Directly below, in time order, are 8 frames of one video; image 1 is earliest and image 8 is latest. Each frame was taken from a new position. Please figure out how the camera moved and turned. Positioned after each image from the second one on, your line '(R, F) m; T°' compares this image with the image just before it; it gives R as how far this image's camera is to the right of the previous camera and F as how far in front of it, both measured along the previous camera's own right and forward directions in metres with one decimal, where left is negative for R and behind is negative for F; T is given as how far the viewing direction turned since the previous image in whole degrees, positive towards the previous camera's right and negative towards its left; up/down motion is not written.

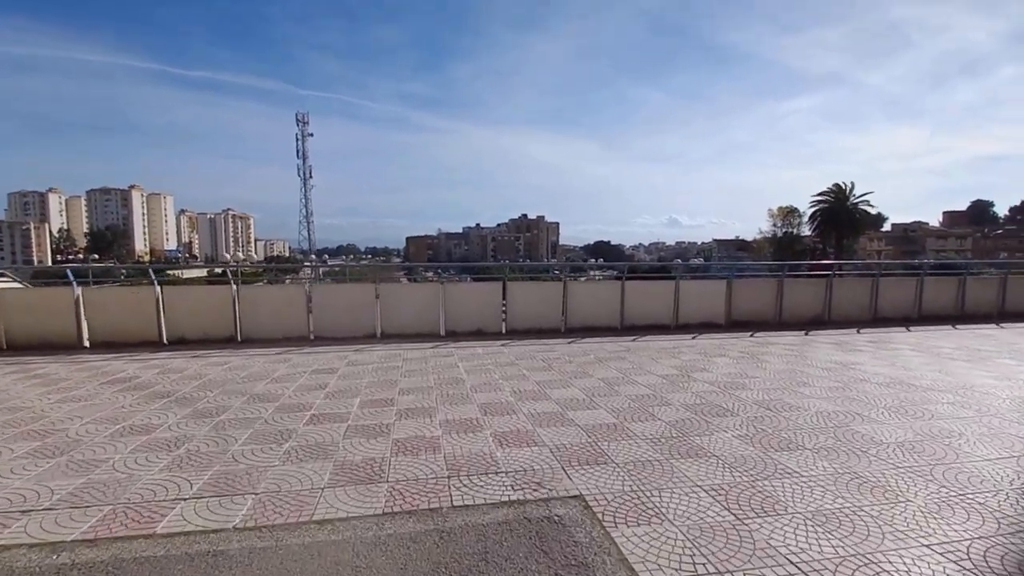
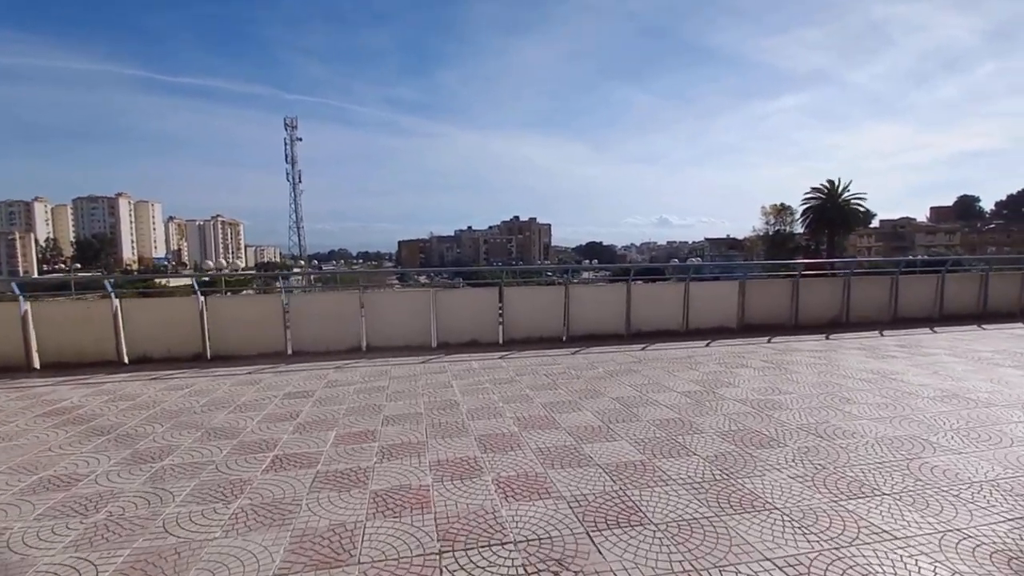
(-0.1, +0.7) m; +1°
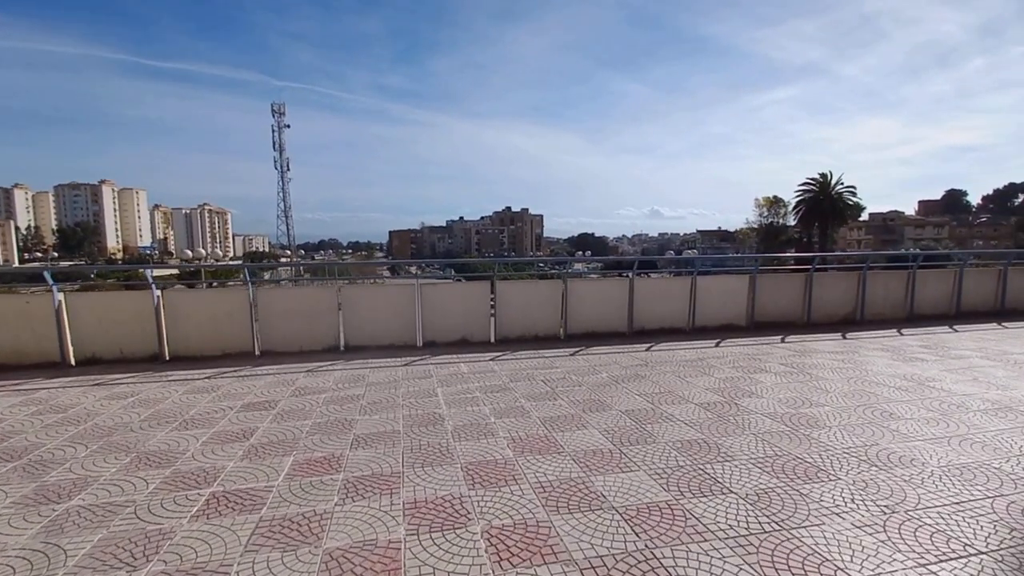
(0.0, +0.6) m; +1°
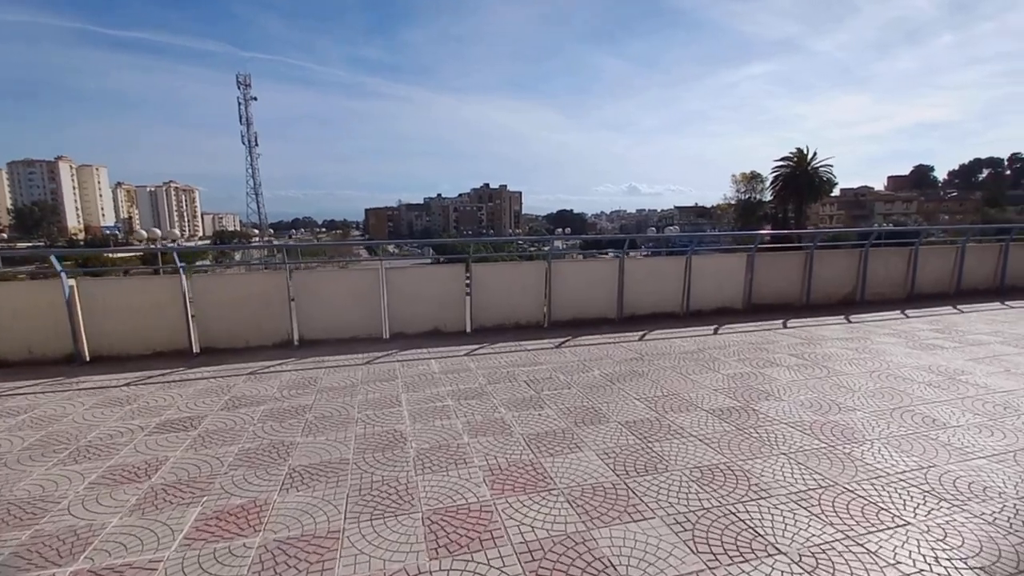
(0.0, +0.7) m; +2°
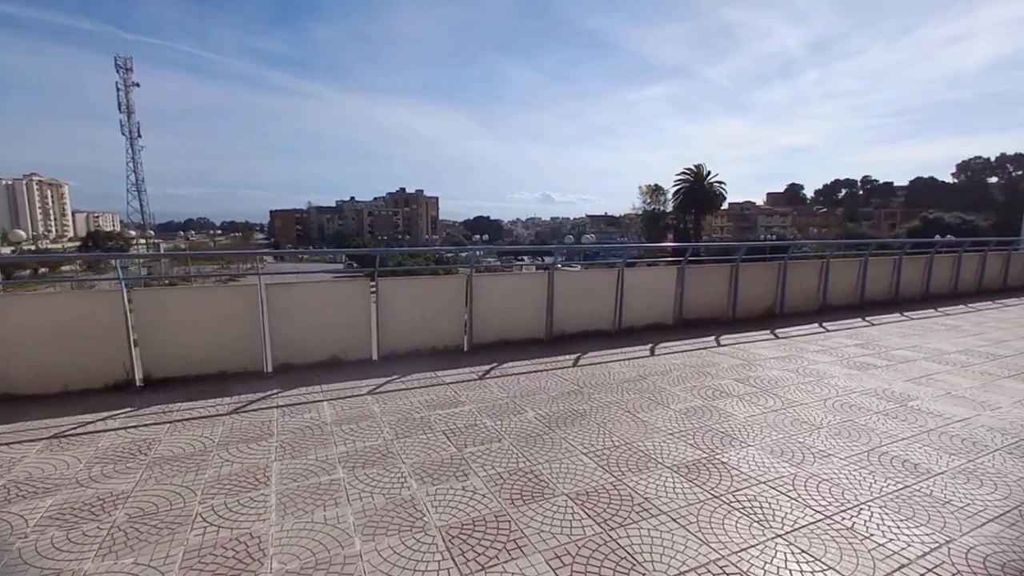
(0.0, +0.8) m; +10°
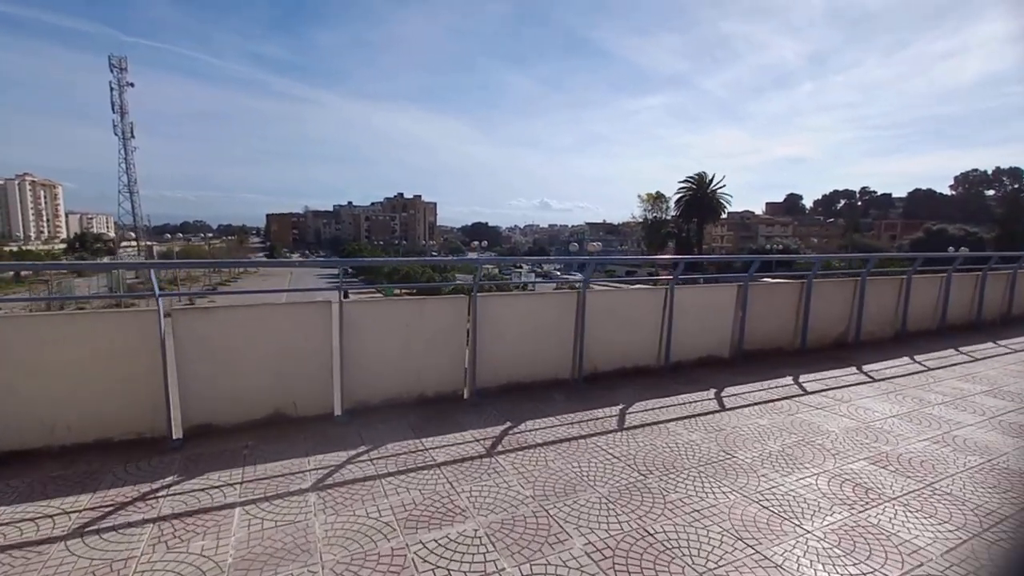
(-0.2, +1.5) m; 0°
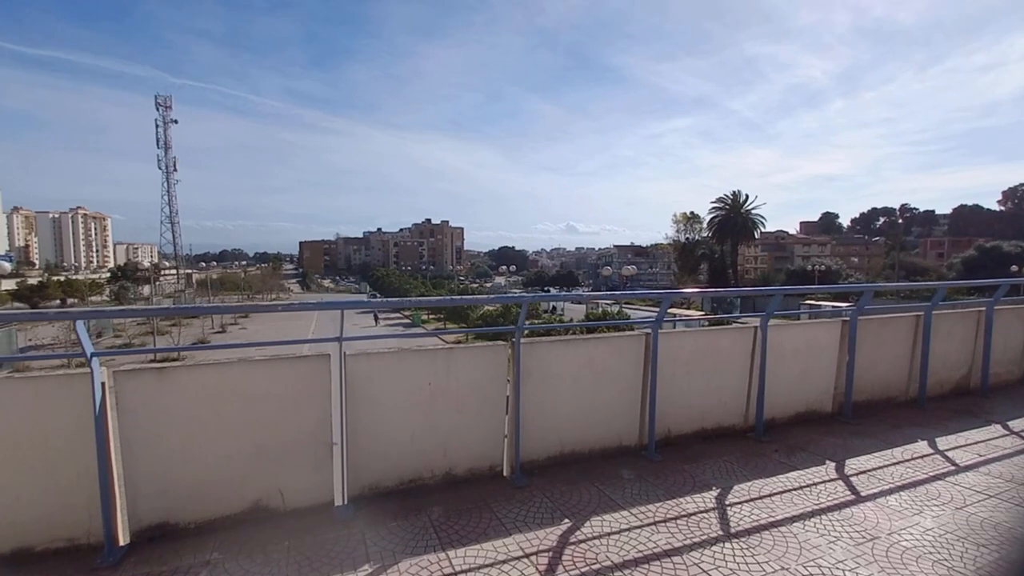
(-0.2, +0.9) m; -3°
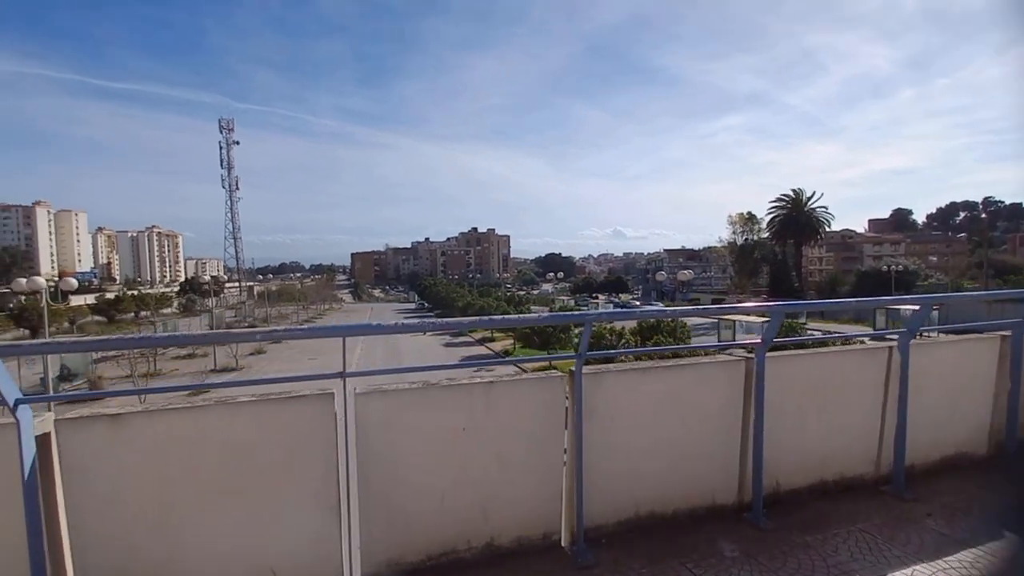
(0.0, +0.7) m; -5°
